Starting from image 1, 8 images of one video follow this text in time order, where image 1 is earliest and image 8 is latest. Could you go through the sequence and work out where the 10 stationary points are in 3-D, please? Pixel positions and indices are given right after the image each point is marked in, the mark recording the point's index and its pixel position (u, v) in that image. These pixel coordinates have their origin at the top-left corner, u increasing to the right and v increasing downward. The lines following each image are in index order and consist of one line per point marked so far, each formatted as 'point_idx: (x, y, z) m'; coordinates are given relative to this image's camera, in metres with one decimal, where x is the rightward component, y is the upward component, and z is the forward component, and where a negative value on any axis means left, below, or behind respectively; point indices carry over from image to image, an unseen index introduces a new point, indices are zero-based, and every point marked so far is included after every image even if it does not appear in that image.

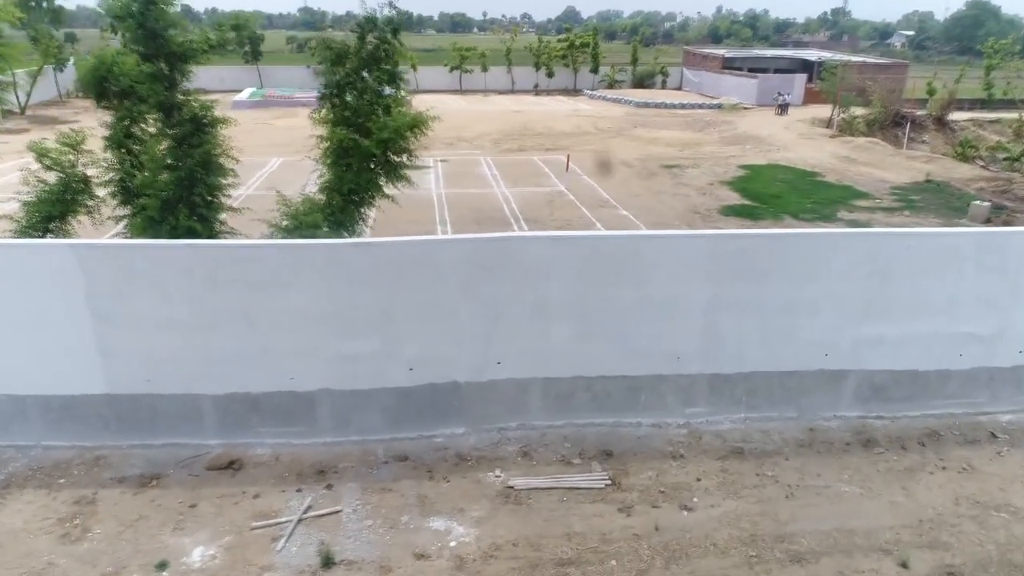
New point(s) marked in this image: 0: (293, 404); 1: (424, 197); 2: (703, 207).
0: (-2.8, -1.5, +9.0) m
1: (-2.1, +2.2, +17.2) m
2: (+4.5, +1.9, +16.7) m
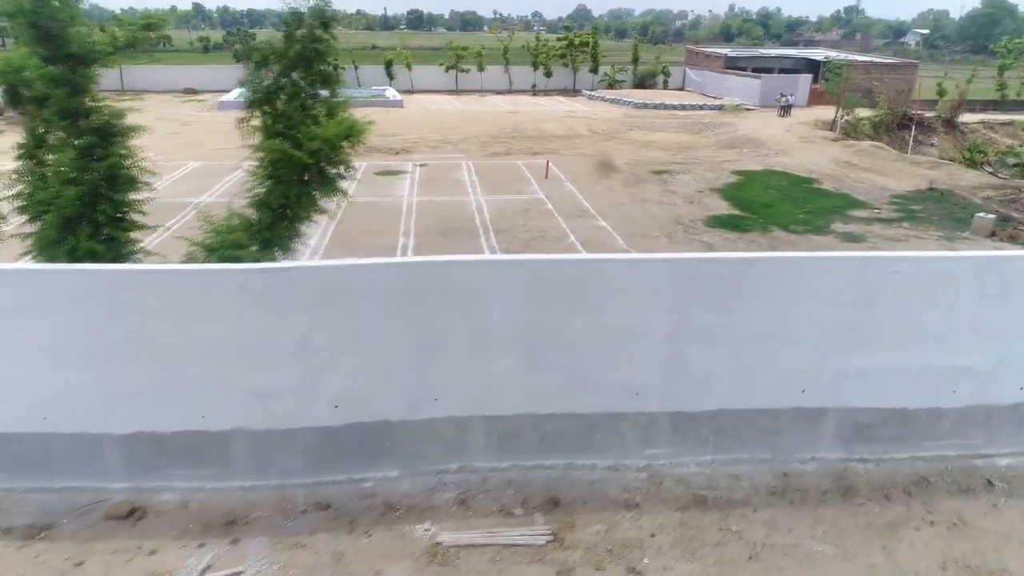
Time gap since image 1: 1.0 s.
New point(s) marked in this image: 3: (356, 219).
0: (-3.5, -1.8, +8.1) m
1: (-2.7, +1.9, +16.3) m
2: (+3.9, +1.5, +15.7) m
3: (-3.3, +1.4, +15.0) m
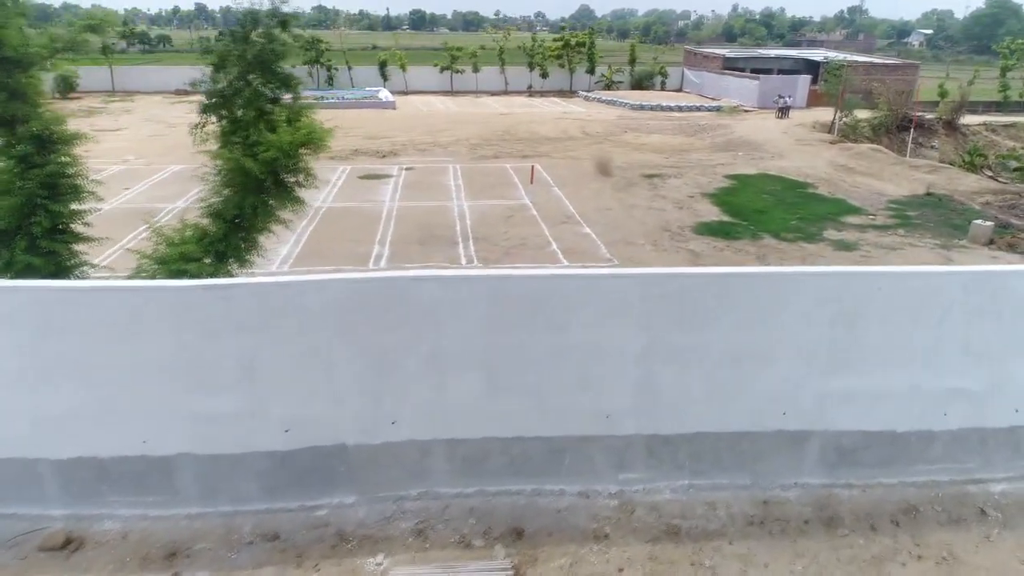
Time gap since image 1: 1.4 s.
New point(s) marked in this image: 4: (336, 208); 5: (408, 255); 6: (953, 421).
0: (-3.9, -2.0, +7.7) m
1: (-3.1, +1.7, +15.9) m
2: (+3.5, +1.3, +15.2) m
3: (-3.7, +1.3, +14.5) m
4: (-4.0, +1.8, +16.1) m
5: (-1.9, +0.6, +12.8) m
6: (+5.2, -1.6, +8.4) m
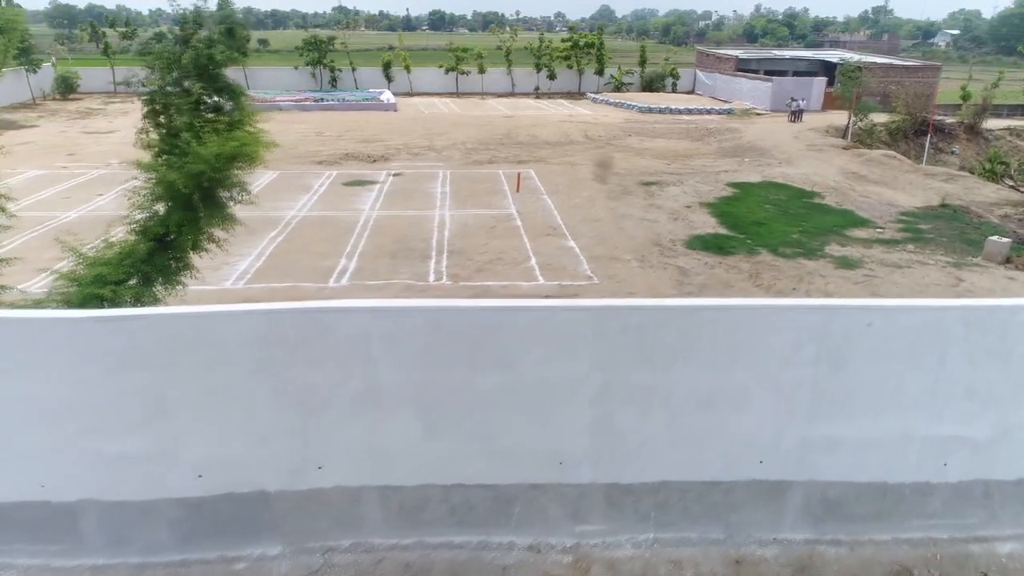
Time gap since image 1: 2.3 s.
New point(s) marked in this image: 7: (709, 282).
0: (-4.5, -2.2, +6.9) m
1: (-3.5, +1.4, +15.1) m
2: (+3.1, +1.0, +14.3) m
3: (-4.1, +1.0, +13.8) m
4: (-4.3, +1.5, +15.3) m
5: (-2.3, +0.3, +12.1) m
6: (+4.6, -1.9, +7.4) m
7: (+3.2, +0.1, +11.7) m
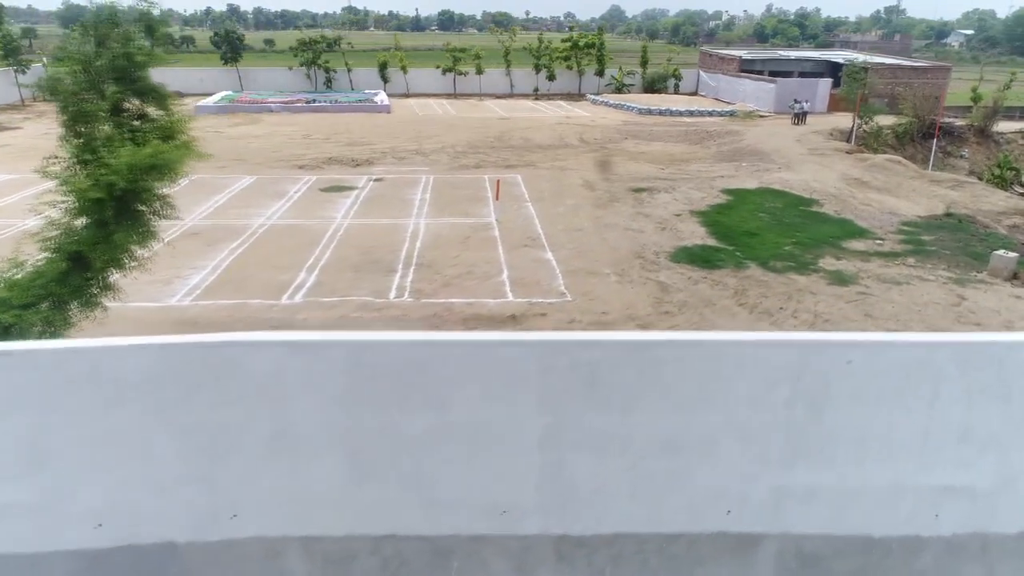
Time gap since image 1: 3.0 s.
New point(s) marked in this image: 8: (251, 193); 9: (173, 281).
0: (-5.1, -2.5, +6.2) m
1: (-3.9, +1.2, +14.4) m
2: (+2.6, +0.7, +13.5) m
3: (-4.6, +0.7, +13.1) m
4: (-4.8, +1.3, +14.6) m
5: (-2.8, +0.1, +11.4) m
6: (+4.0, -2.2, +6.6) m
7: (+2.7, -0.2, +10.9) m
8: (-6.3, +2.3, +17.3) m
9: (-5.4, +0.1, +11.3) m
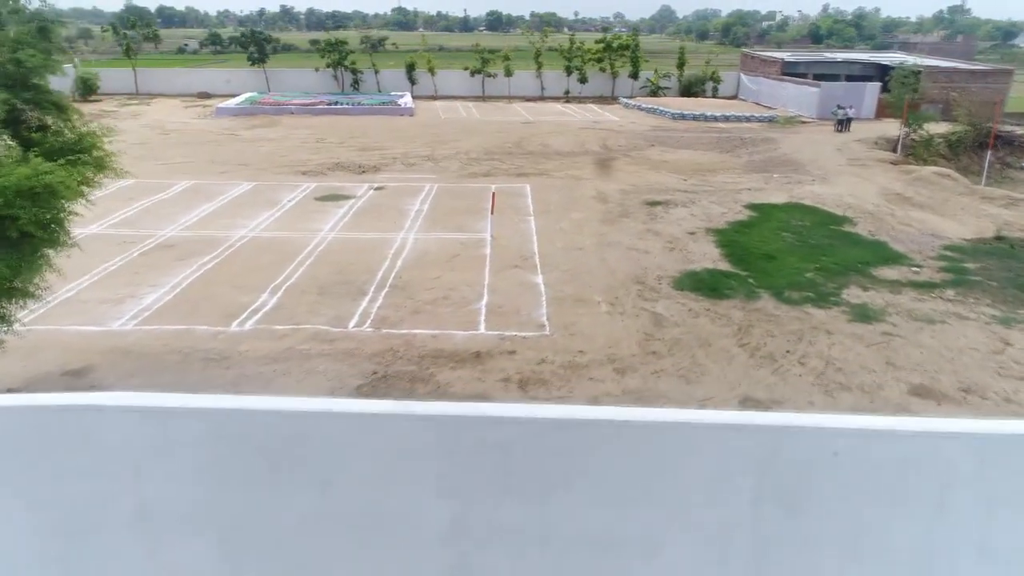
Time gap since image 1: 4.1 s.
0: (-5.8, -2.8, +5.5) m
1: (-4.0, +0.9, +13.6) m
2: (+2.4, +0.2, +12.2) m
3: (-4.8, +0.4, +12.3) m
4: (-4.9, +1.0, +13.8) m
5: (-3.2, -0.3, +10.4) m
6: (+3.3, -2.7, +5.3) m
7: (+2.3, -0.7, +9.7) m
8: (-6.2, +2.0, +16.6) m
9: (-5.7, -0.2, +10.5) m
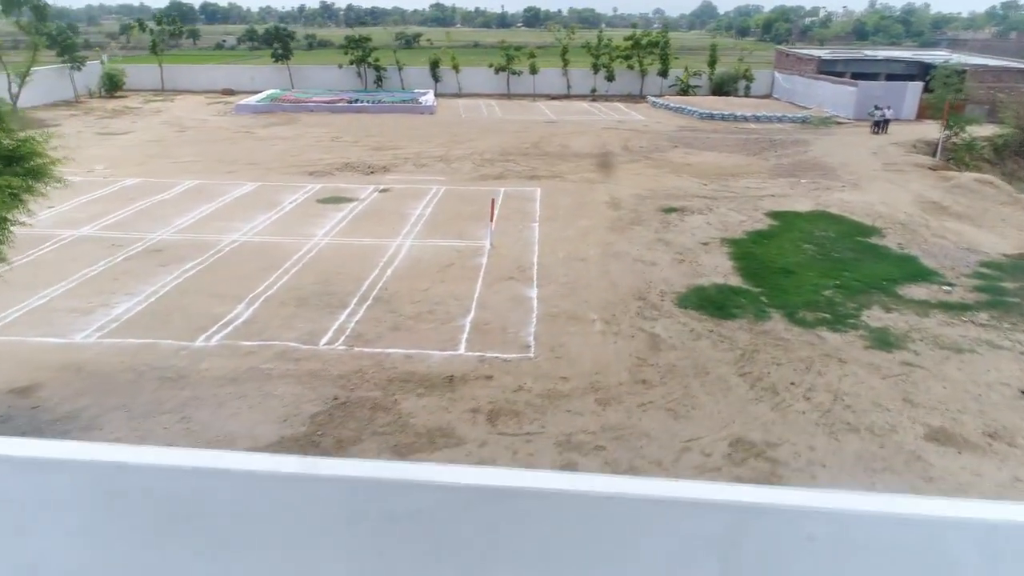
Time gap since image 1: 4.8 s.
0: (-6.3, -2.9, +5.1) m
1: (-4.0, +0.7, +13.0) m
2: (+2.3, 0.0, +11.4) m
3: (-4.9, +0.3, +11.8) m
4: (-4.9, +0.8, +13.4) m
5: (-3.4, -0.4, +9.9) m
6: (+2.8, -3.0, +4.4) m
7: (+2.1, -0.9, +8.9) m
8: (-6.0, +1.9, +16.2) m
9: (-5.9, -0.3, +10.1) m
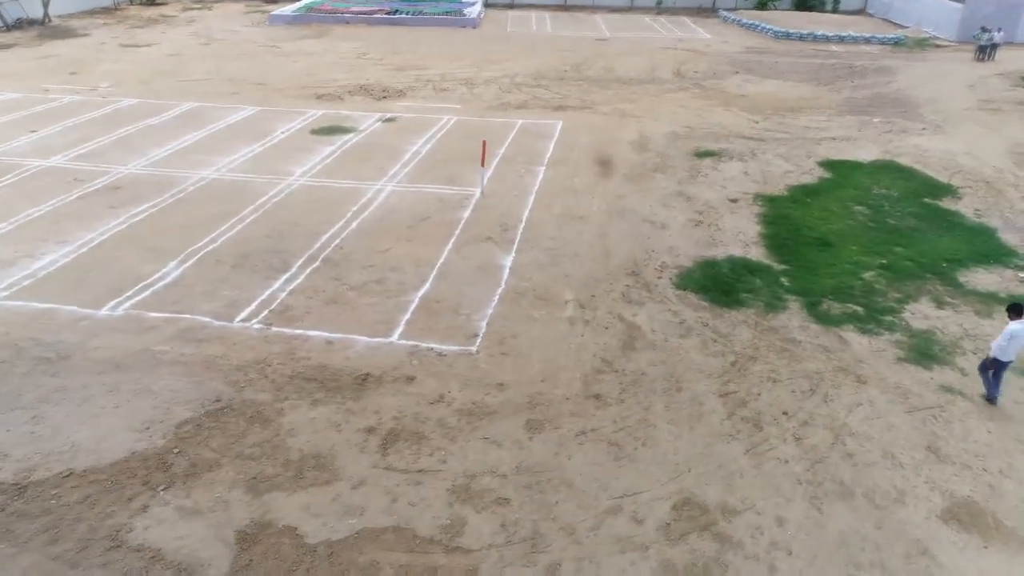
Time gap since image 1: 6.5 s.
0: (-7.3, -2.8, +4.5) m
1: (-4.2, +1.6, +11.8) m
2: (+2.0, +0.4, +9.6) m
3: (-5.1, +1.1, +10.7) m
4: (-4.9, +1.8, +12.1) m
5: (-3.9, +0.1, +8.7) m
6: (+1.6, -3.4, +3.0) m
7: (+1.4, -0.8, +7.2) m
8: (-5.8, +3.3, +14.9) m
9: (-6.4, +0.3, +9.2) m
